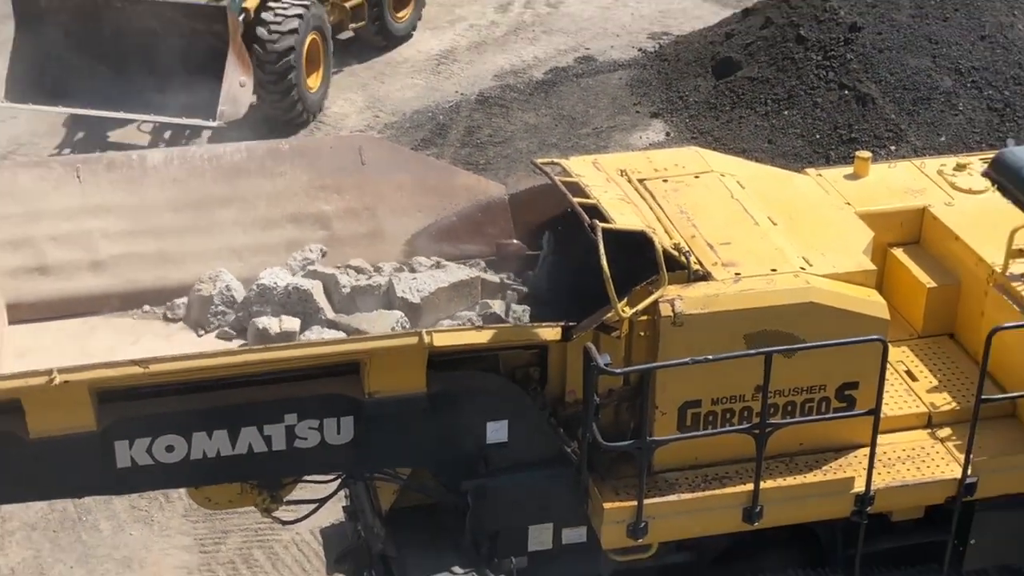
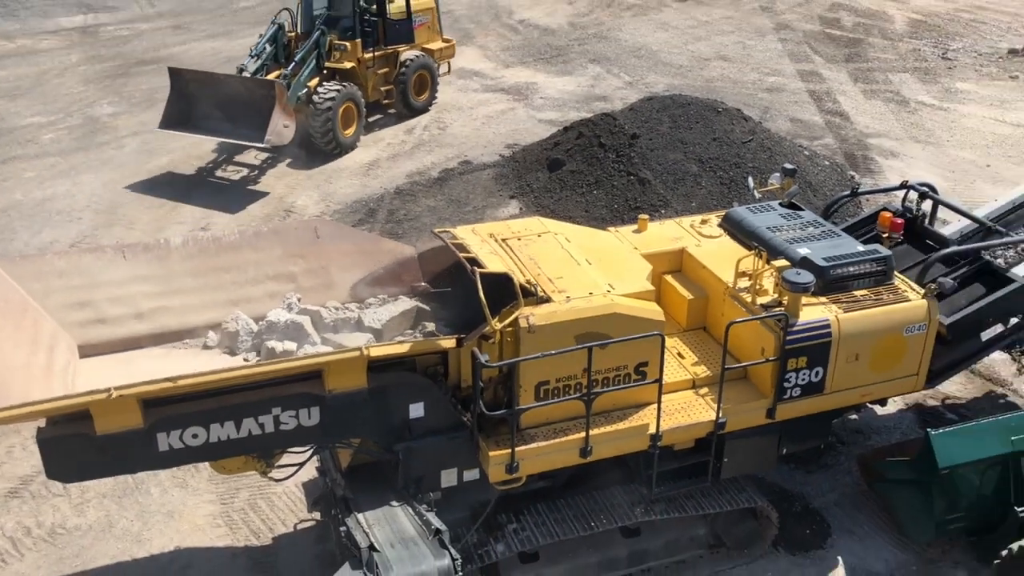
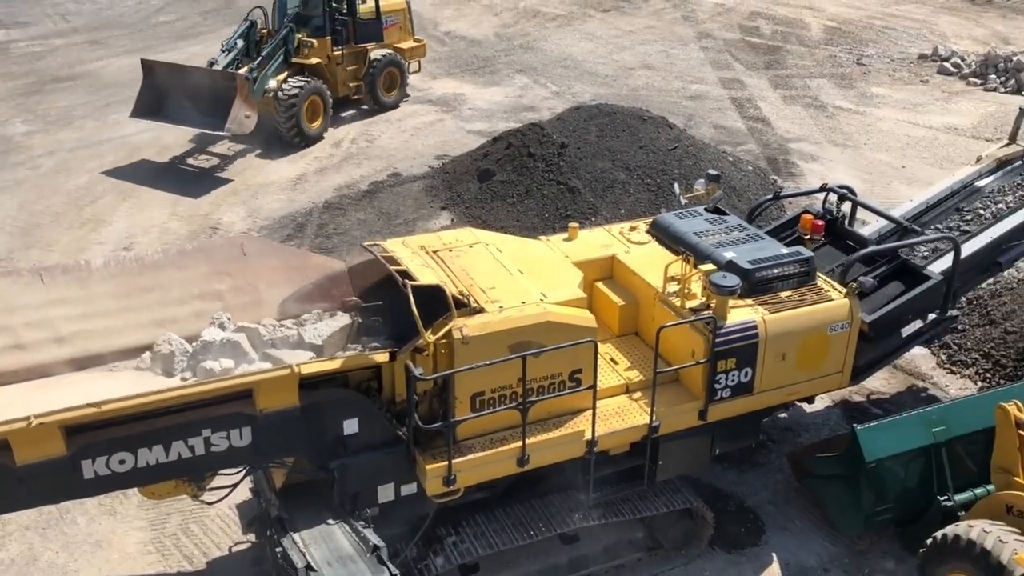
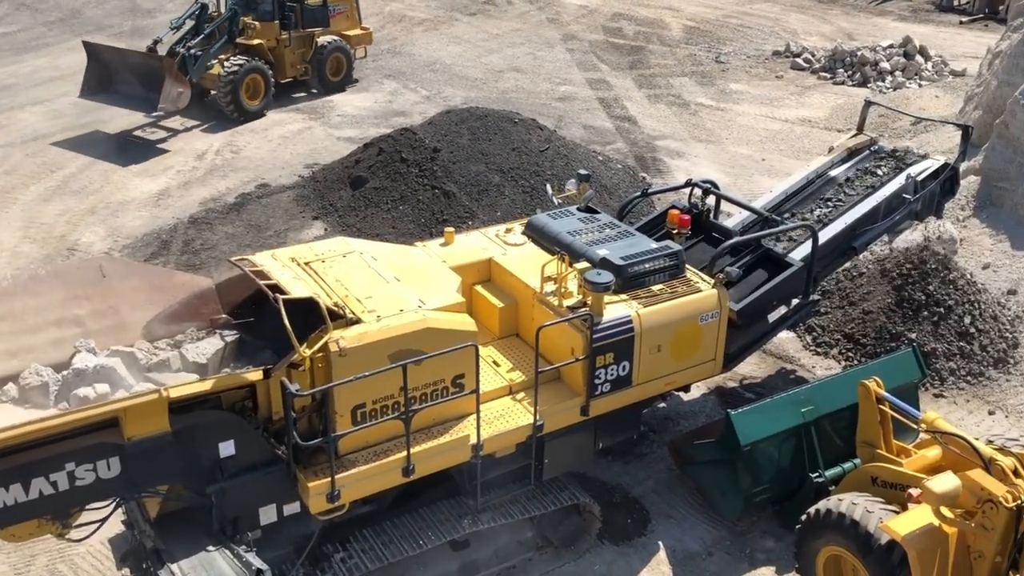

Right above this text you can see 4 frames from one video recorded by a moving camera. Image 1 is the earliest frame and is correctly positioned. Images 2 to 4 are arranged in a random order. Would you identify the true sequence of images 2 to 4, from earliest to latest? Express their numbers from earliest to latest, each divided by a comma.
2, 3, 4
